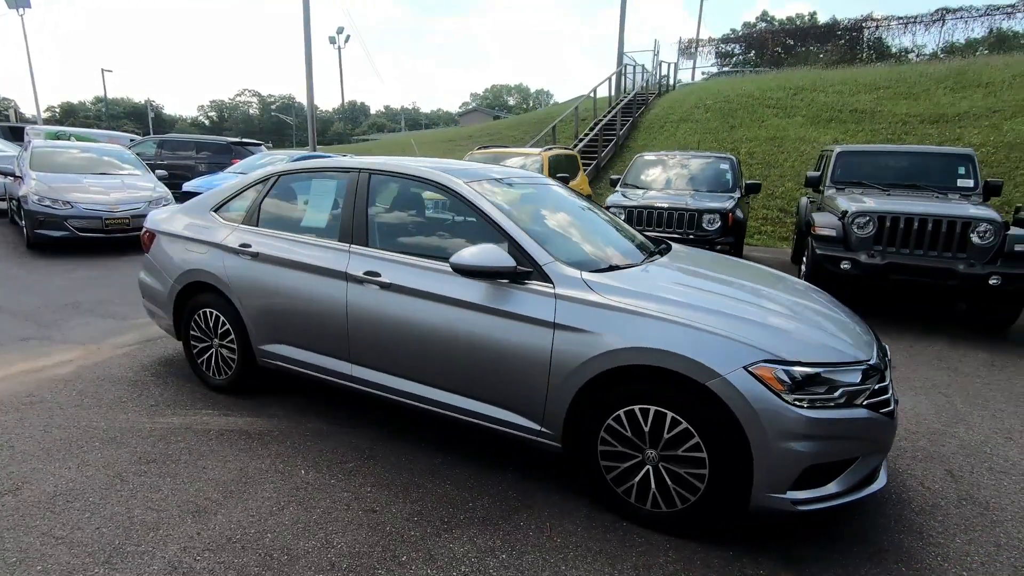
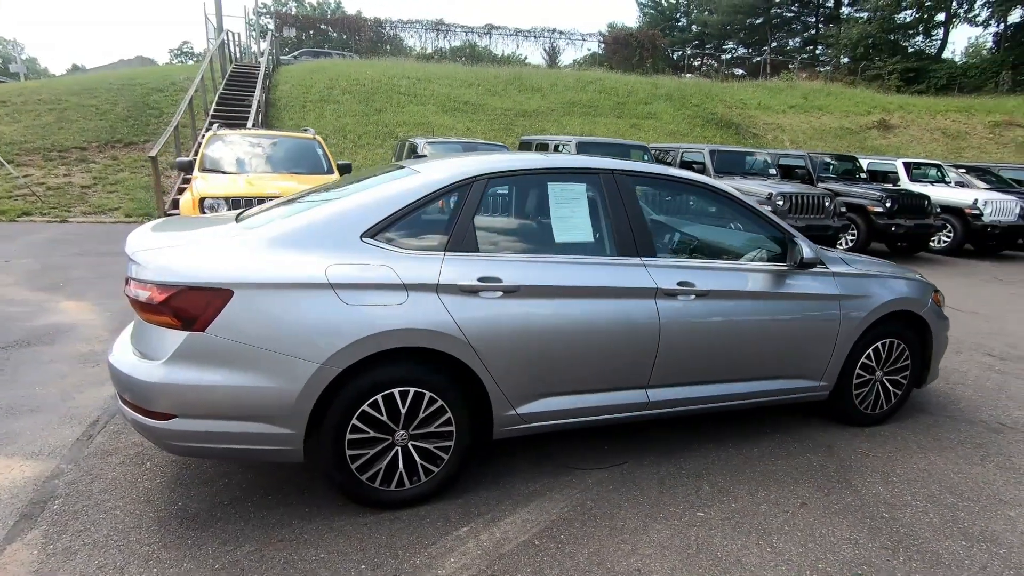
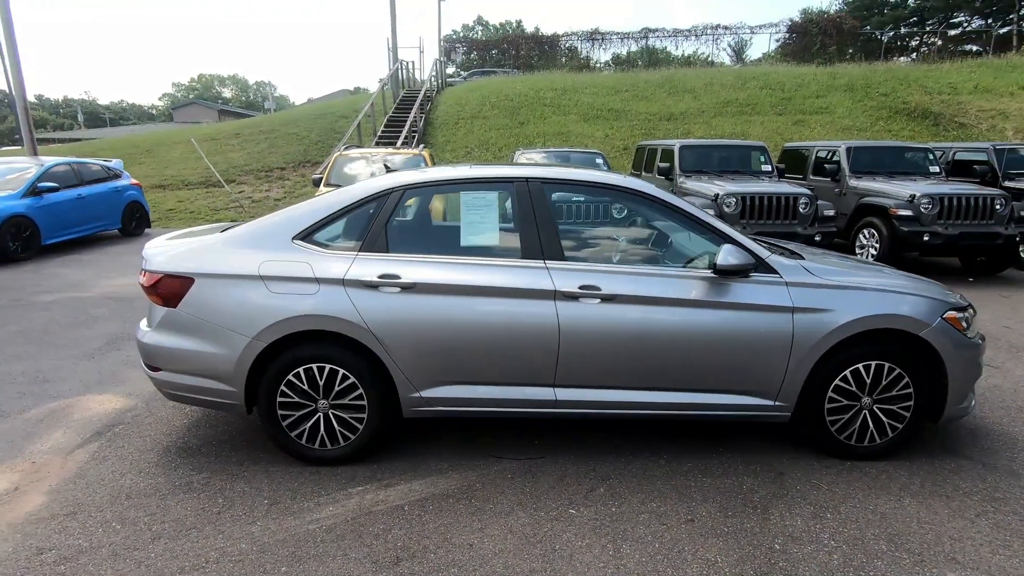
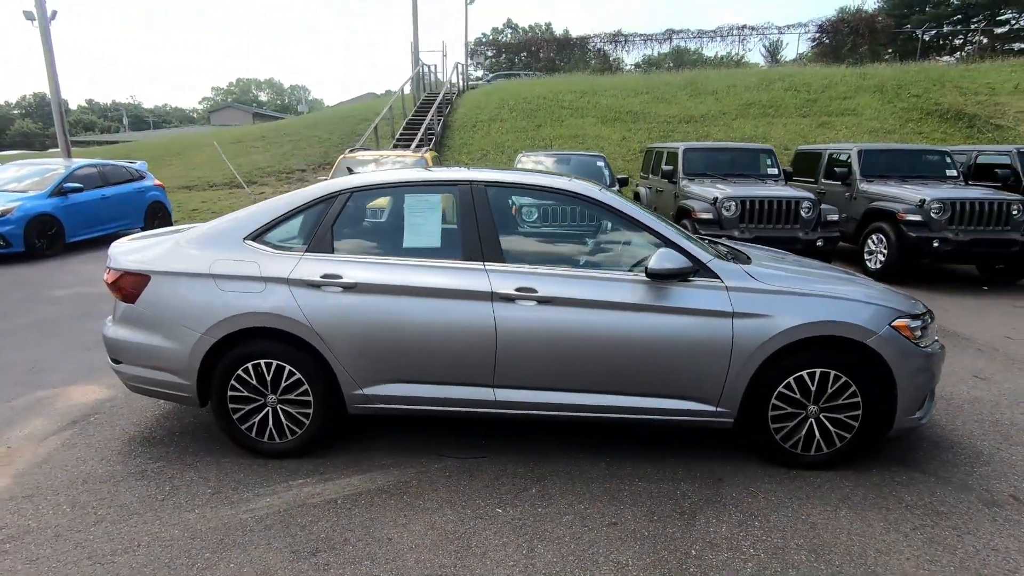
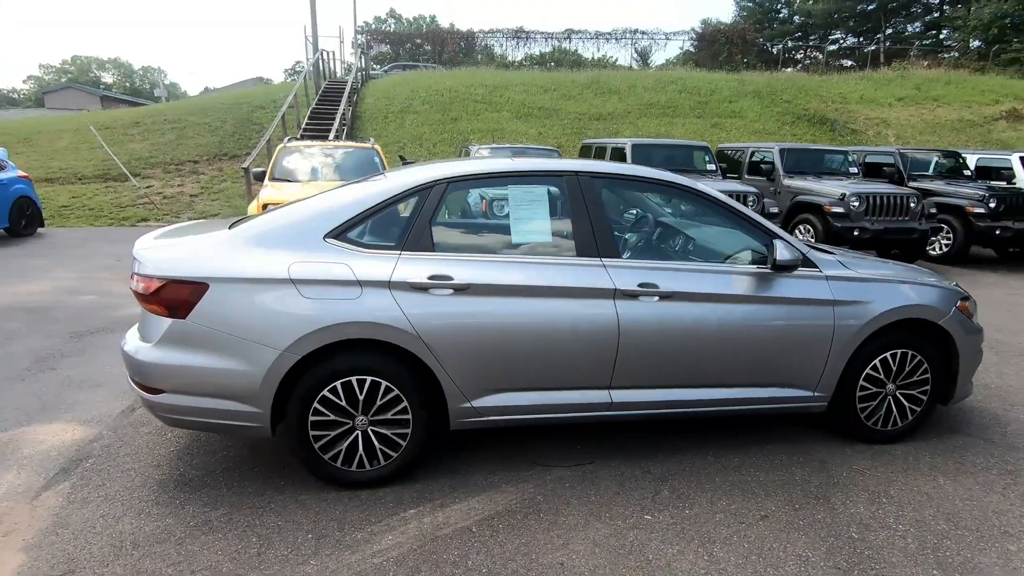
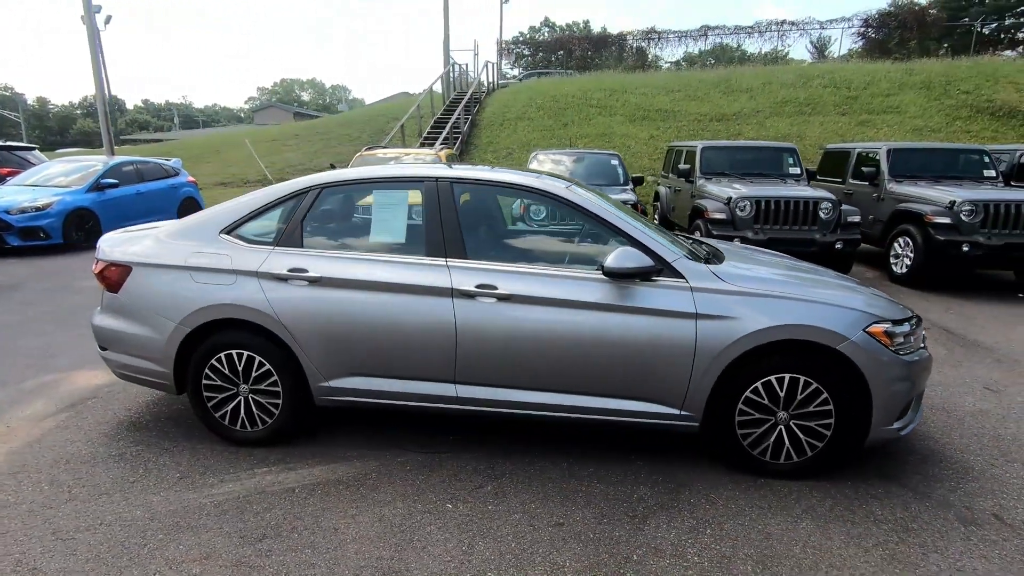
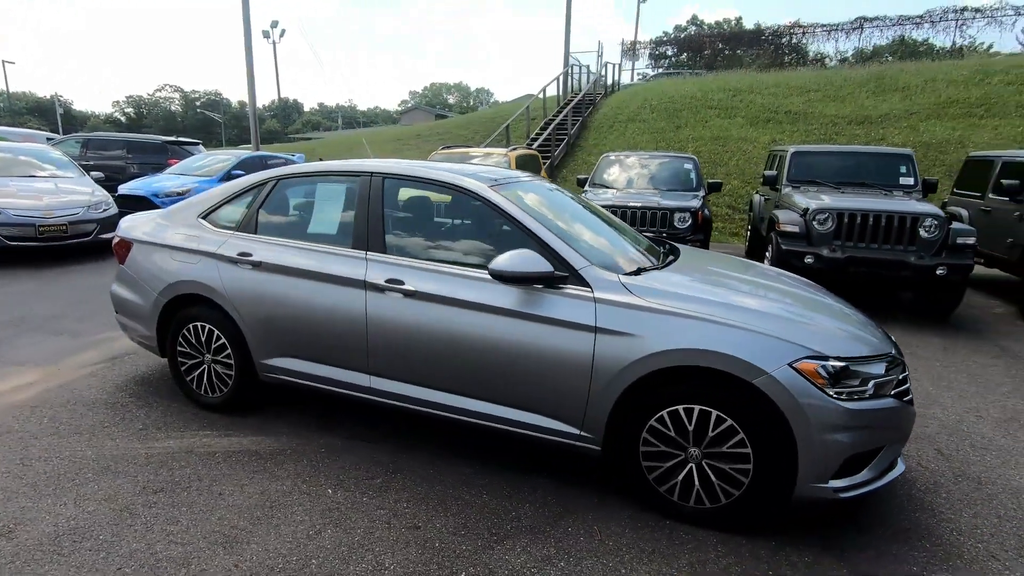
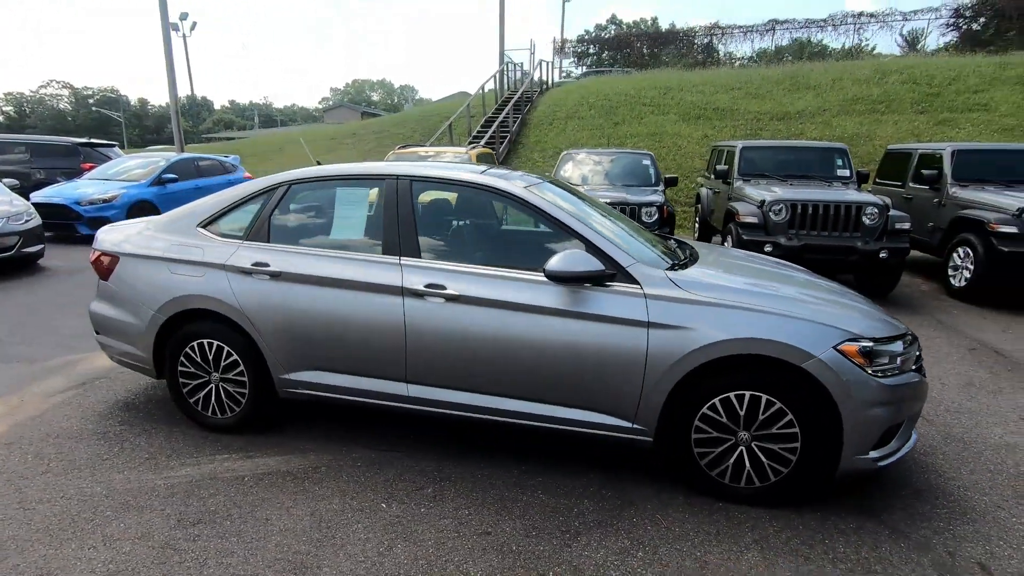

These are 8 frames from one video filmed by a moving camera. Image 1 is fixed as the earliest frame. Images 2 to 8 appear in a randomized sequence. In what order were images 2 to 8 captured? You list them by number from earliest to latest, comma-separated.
7, 8, 6, 4, 3, 5, 2
